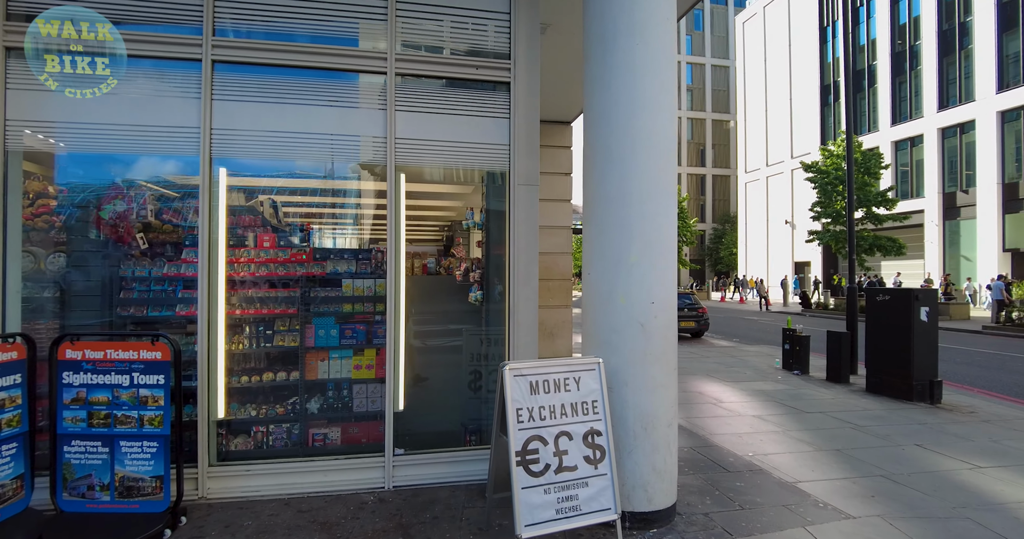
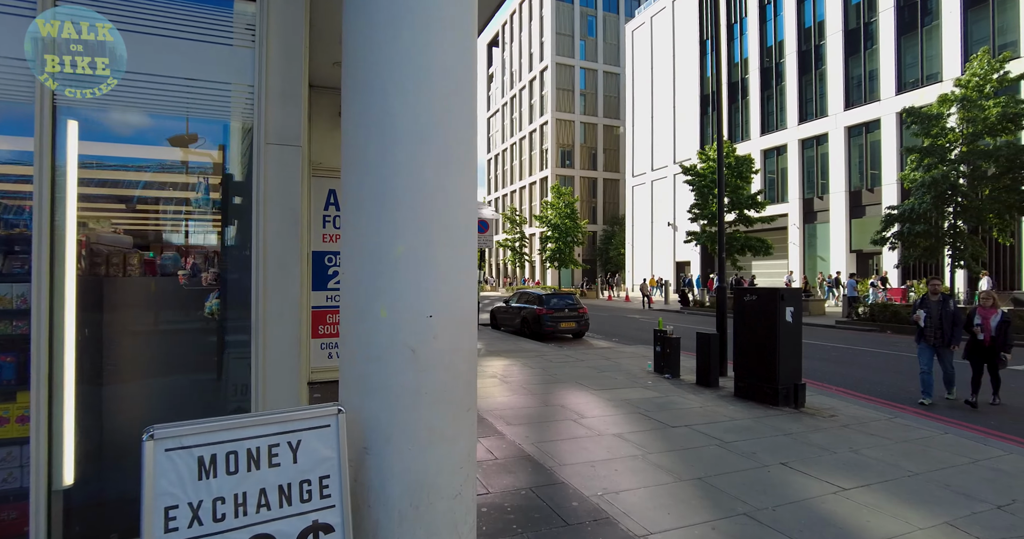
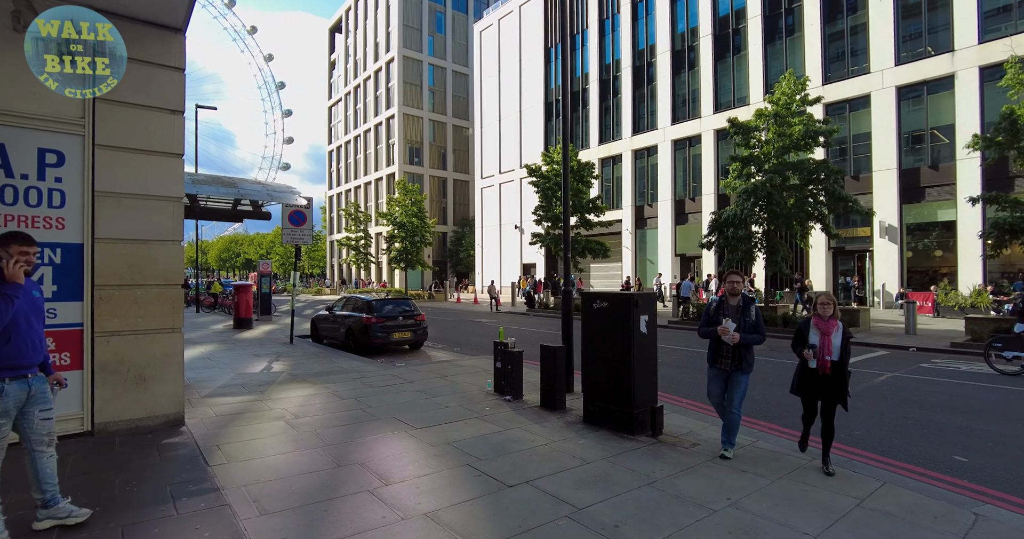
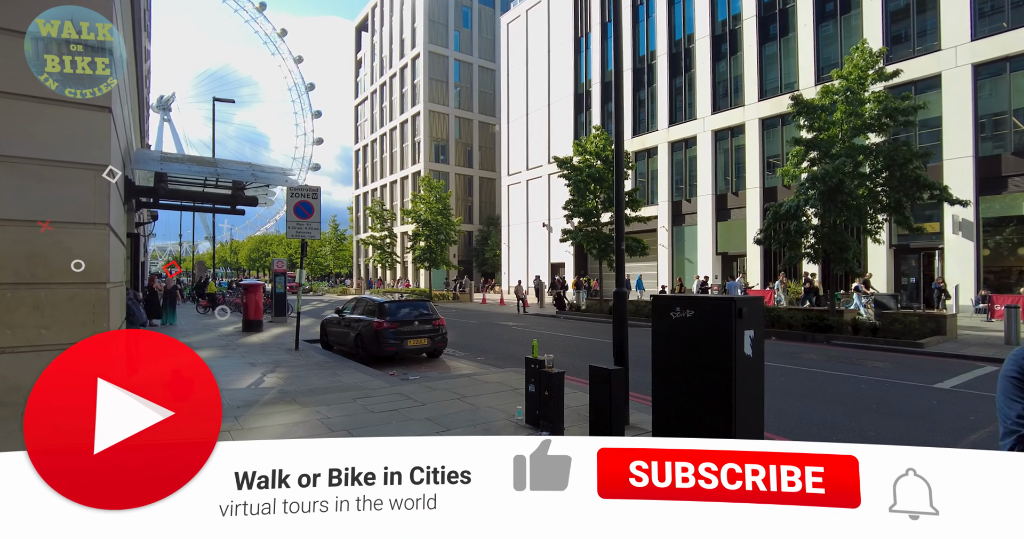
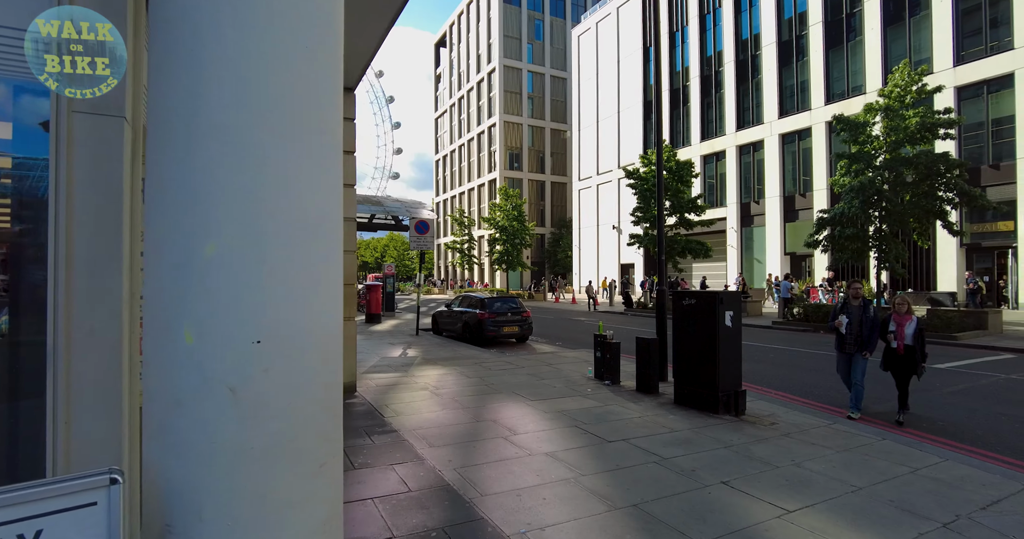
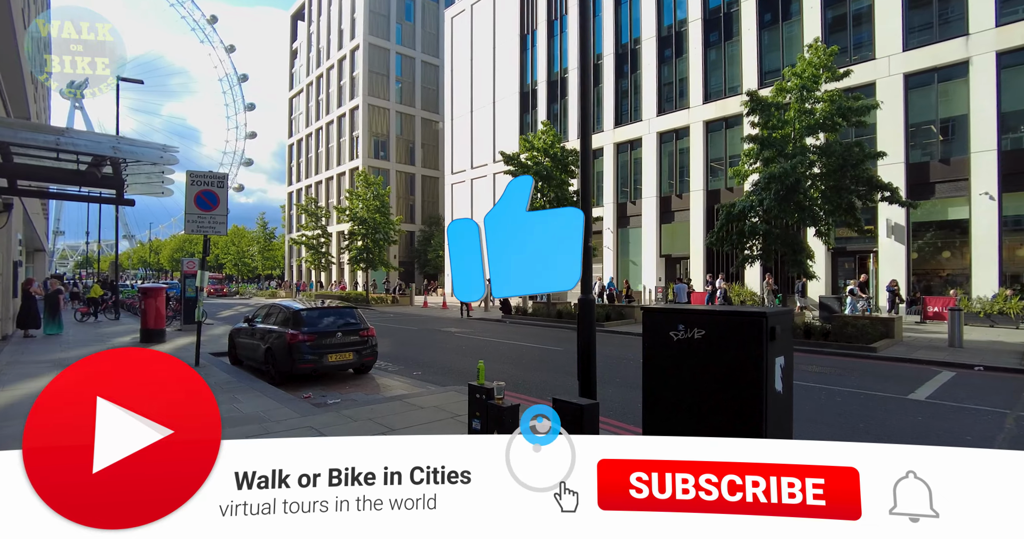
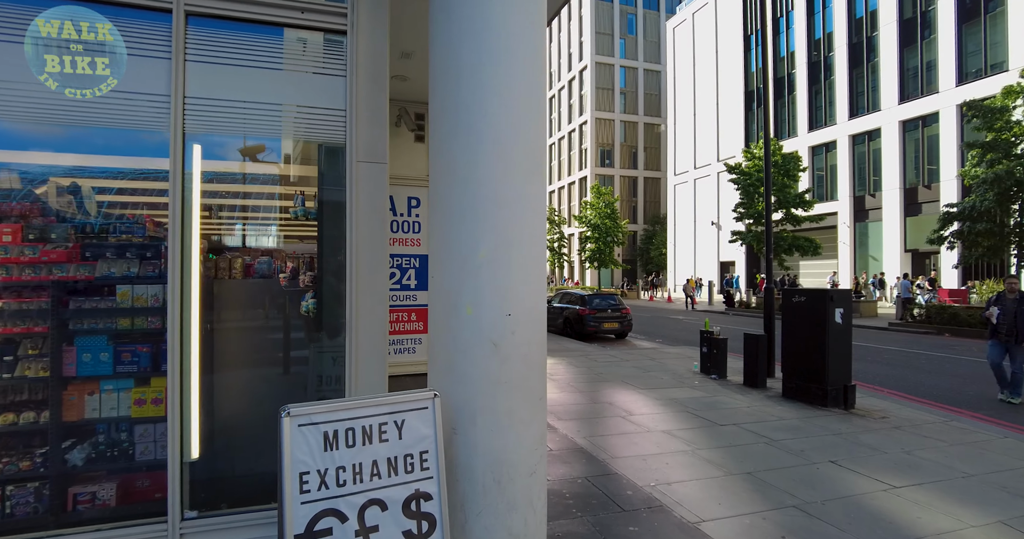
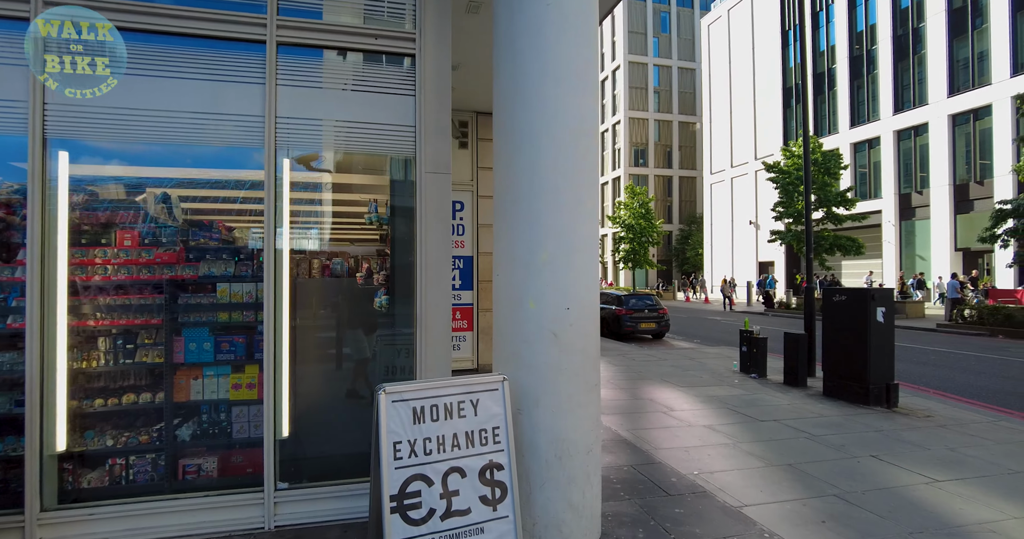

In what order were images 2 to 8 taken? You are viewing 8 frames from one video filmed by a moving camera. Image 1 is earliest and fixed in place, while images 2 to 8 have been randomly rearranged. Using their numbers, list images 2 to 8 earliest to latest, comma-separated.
8, 7, 2, 5, 3, 4, 6
